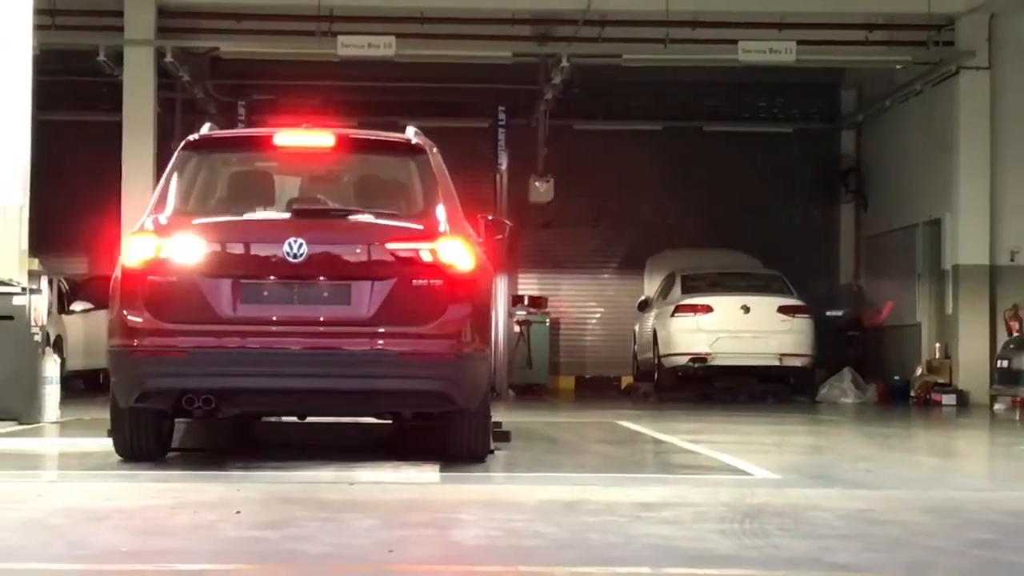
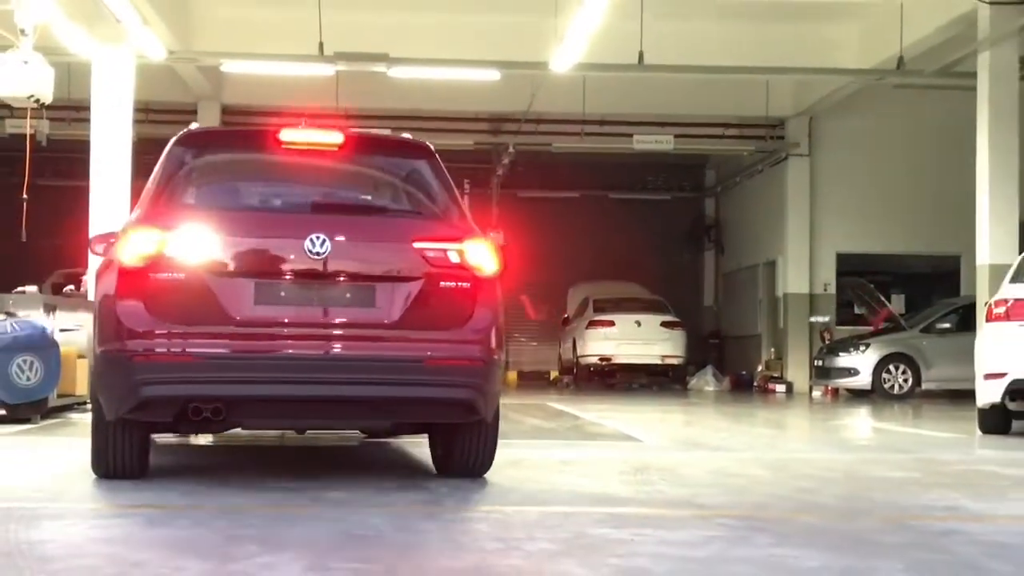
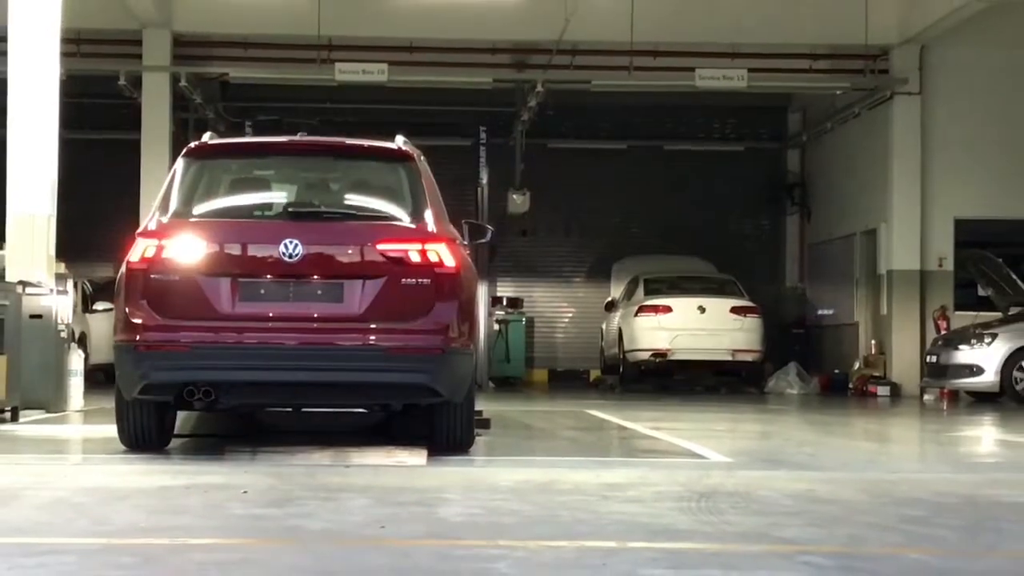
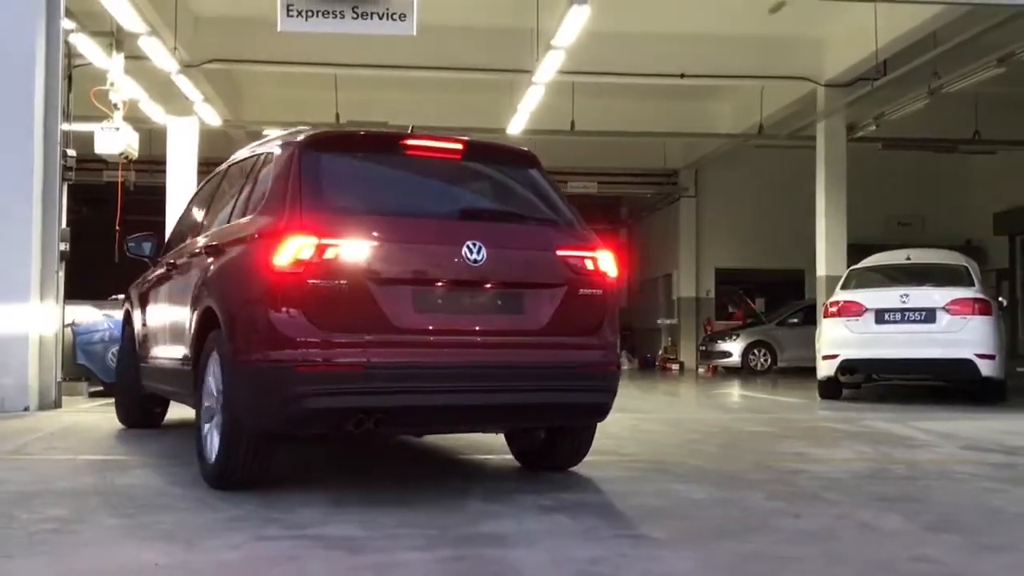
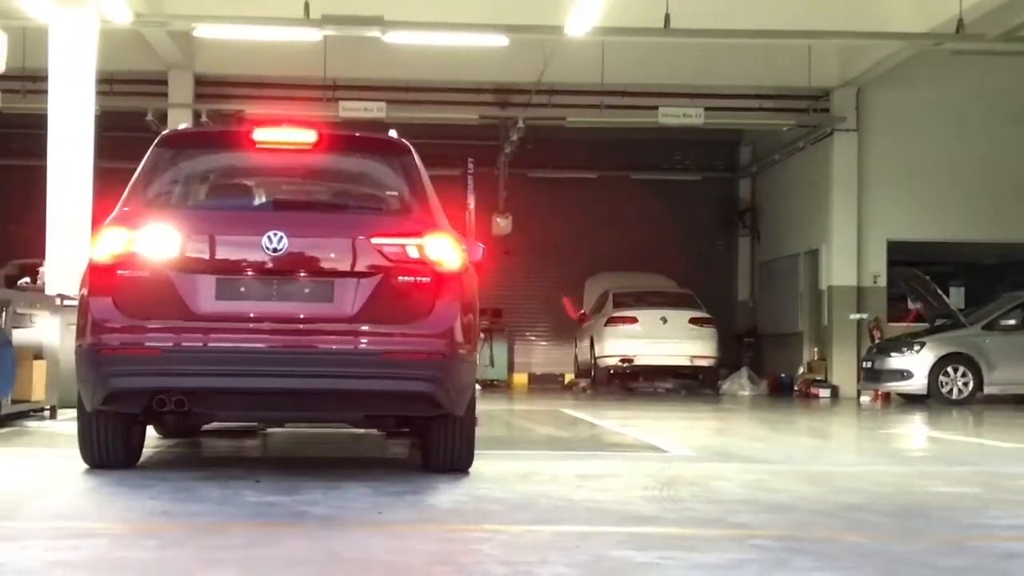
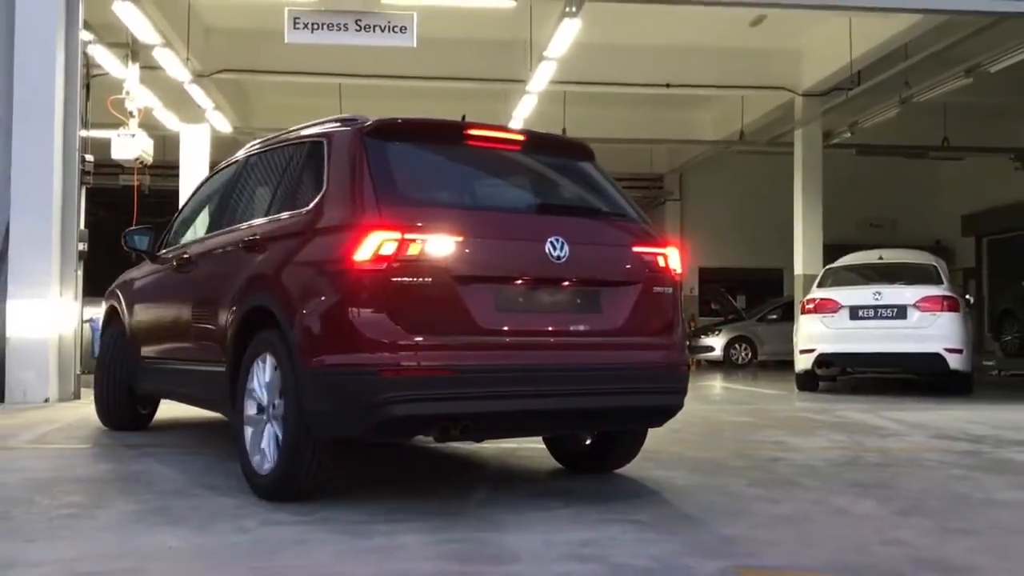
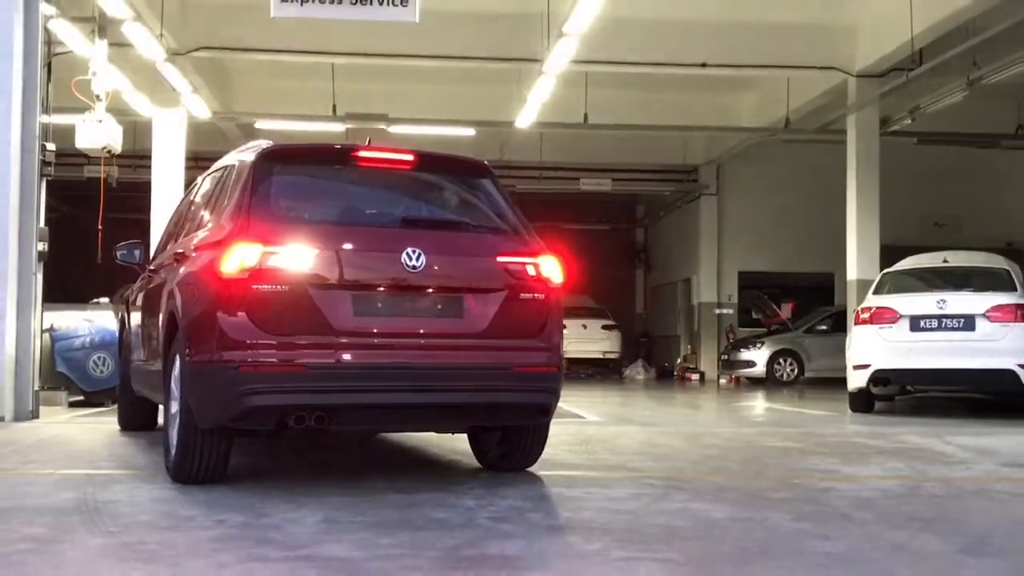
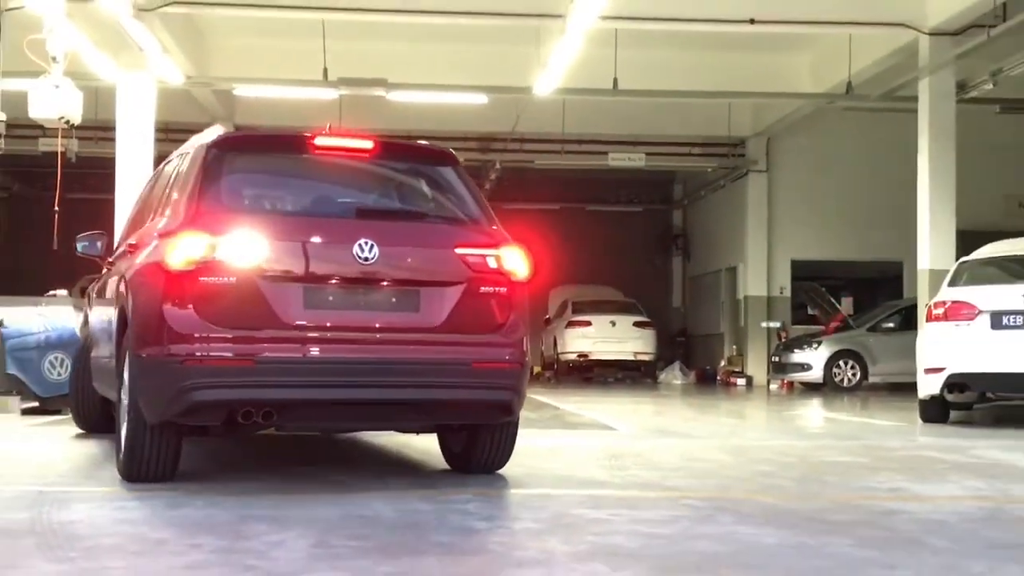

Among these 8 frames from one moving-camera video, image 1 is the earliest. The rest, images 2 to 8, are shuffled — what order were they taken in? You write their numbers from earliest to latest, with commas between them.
3, 5, 2, 8, 7, 4, 6
